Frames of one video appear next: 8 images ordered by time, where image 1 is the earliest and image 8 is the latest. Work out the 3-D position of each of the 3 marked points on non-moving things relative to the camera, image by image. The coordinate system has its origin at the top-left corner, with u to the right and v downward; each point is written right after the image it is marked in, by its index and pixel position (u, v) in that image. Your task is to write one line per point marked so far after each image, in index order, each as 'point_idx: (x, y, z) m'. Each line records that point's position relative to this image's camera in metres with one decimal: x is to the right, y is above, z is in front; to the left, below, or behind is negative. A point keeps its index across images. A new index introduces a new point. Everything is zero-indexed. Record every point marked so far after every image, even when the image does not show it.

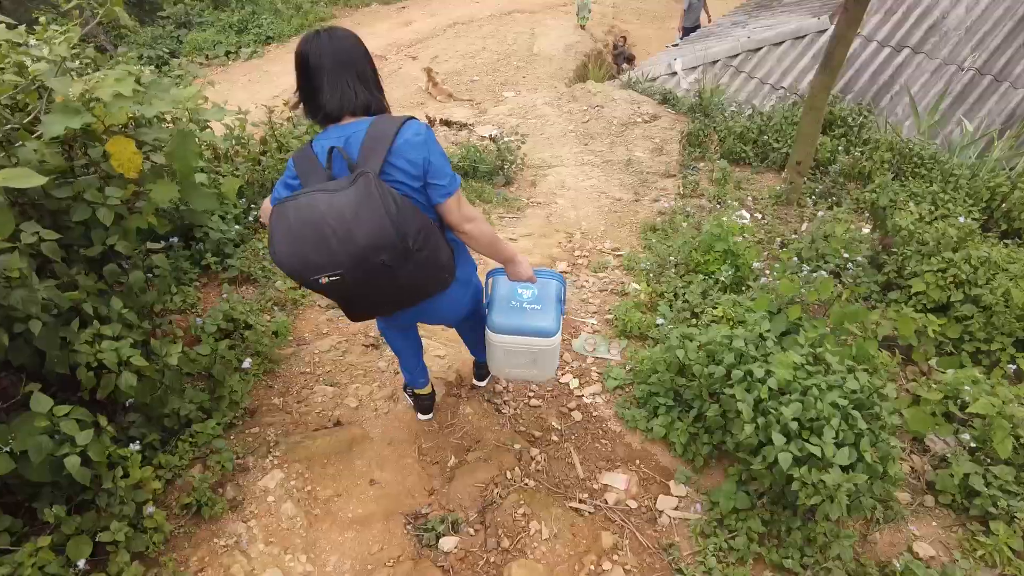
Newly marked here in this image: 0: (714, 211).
0: (+1.4, +0.5, +4.7) m
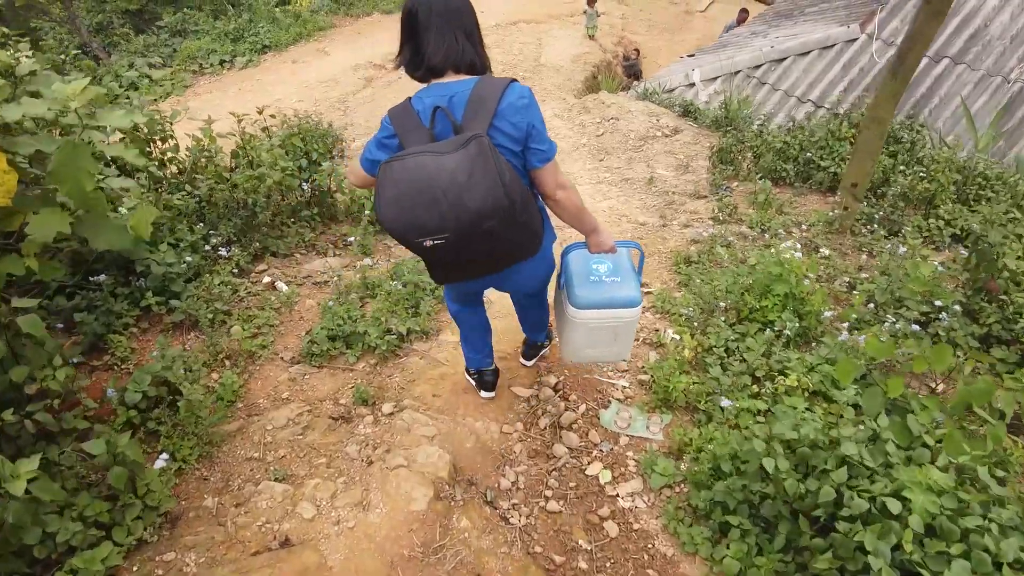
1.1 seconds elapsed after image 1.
0: (+1.5, +0.3, +4.0) m
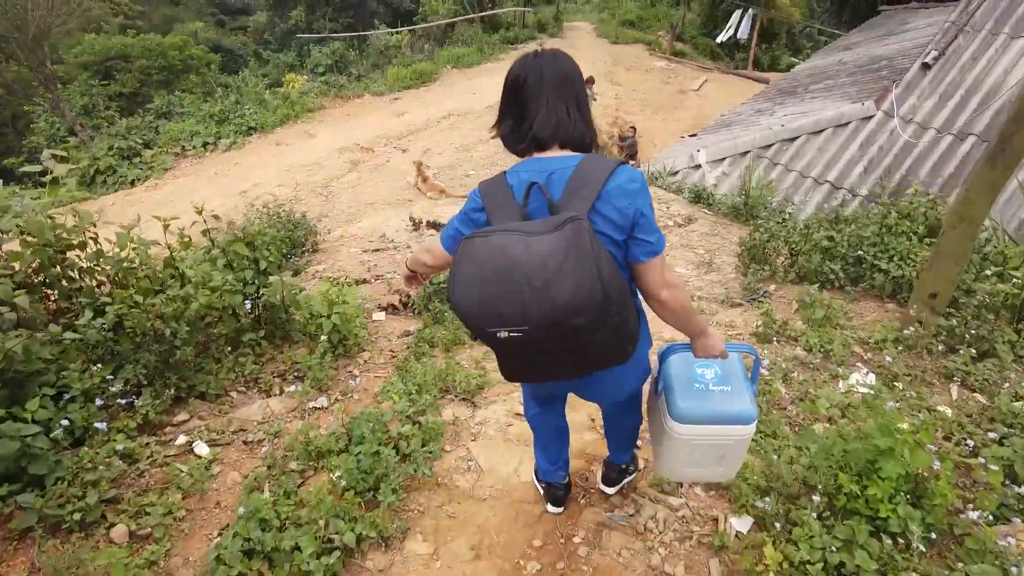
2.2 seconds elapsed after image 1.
0: (+1.5, -0.4, +3.1) m
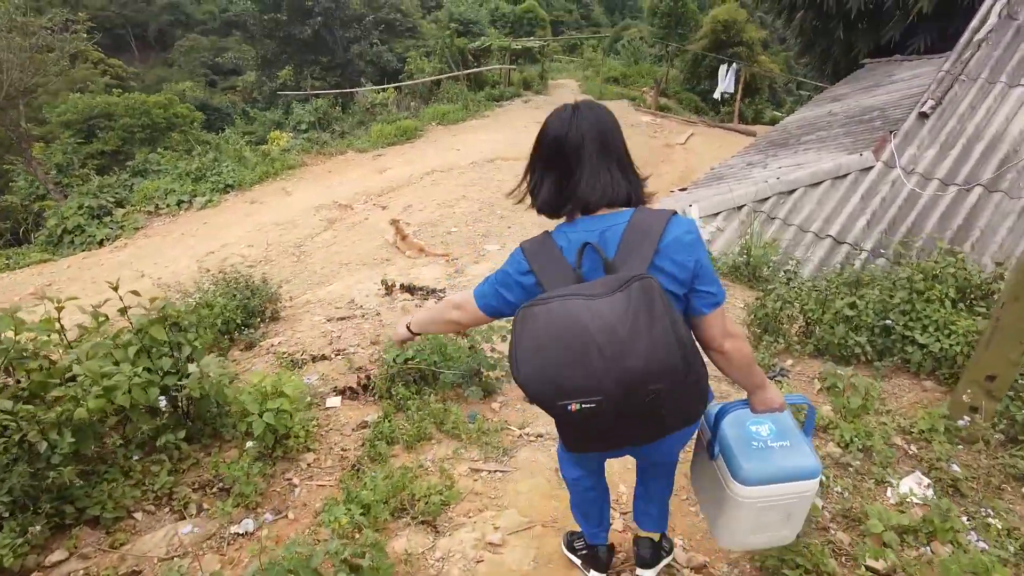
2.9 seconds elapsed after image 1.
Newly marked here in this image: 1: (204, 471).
0: (+1.4, -0.7, +2.6) m
1: (-1.3, -0.8, +2.8) m
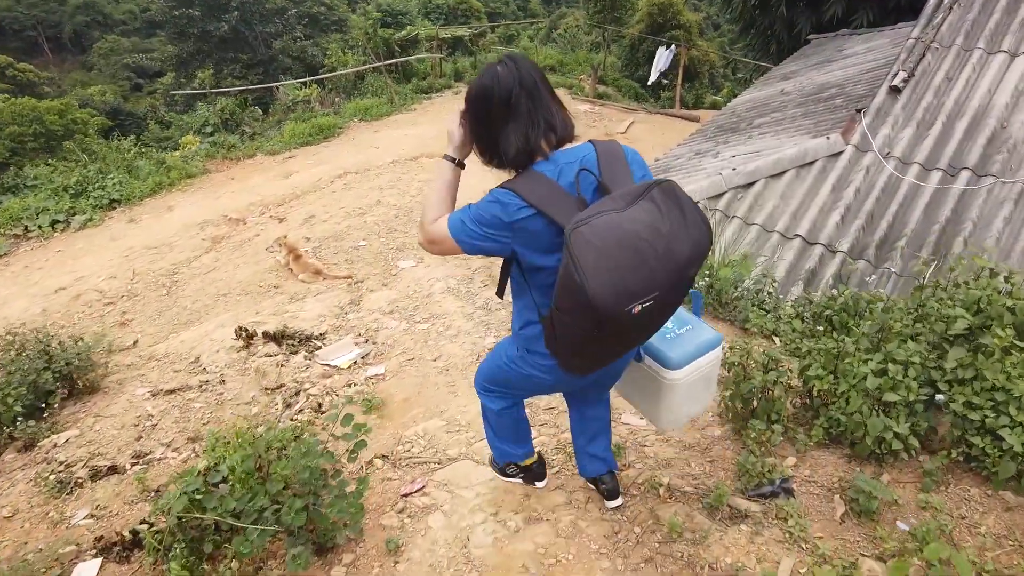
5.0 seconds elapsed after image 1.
0: (+0.9, -1.0, +1.3) m
1: (-1.7, -1.2, +1.4) m
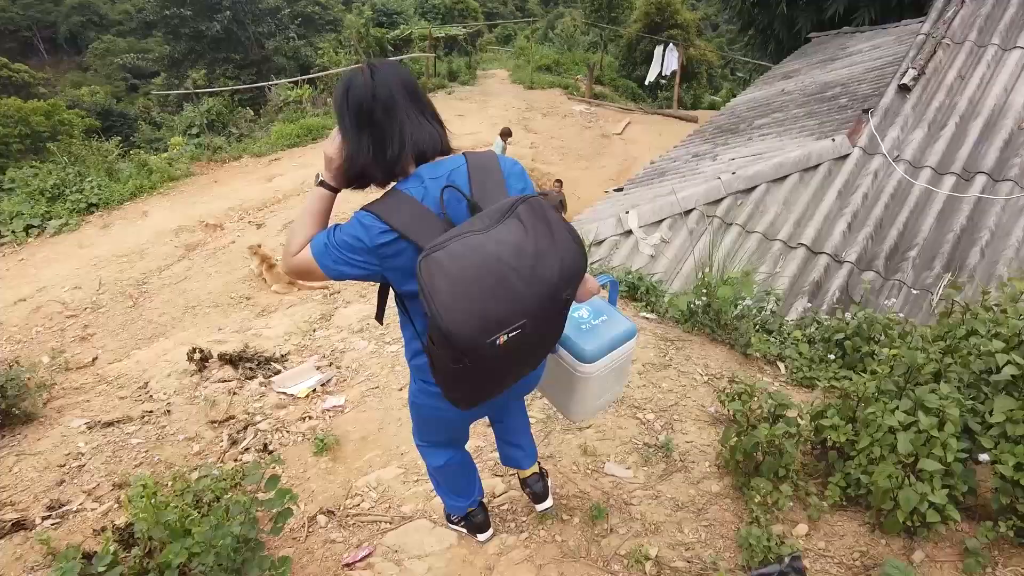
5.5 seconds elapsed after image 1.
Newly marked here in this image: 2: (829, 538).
0: (+0.8, -1.1, +0.9) m
1: (-1.9, -1.3, +1.0) m
2: (+1.0, -0.8, +2.0) m
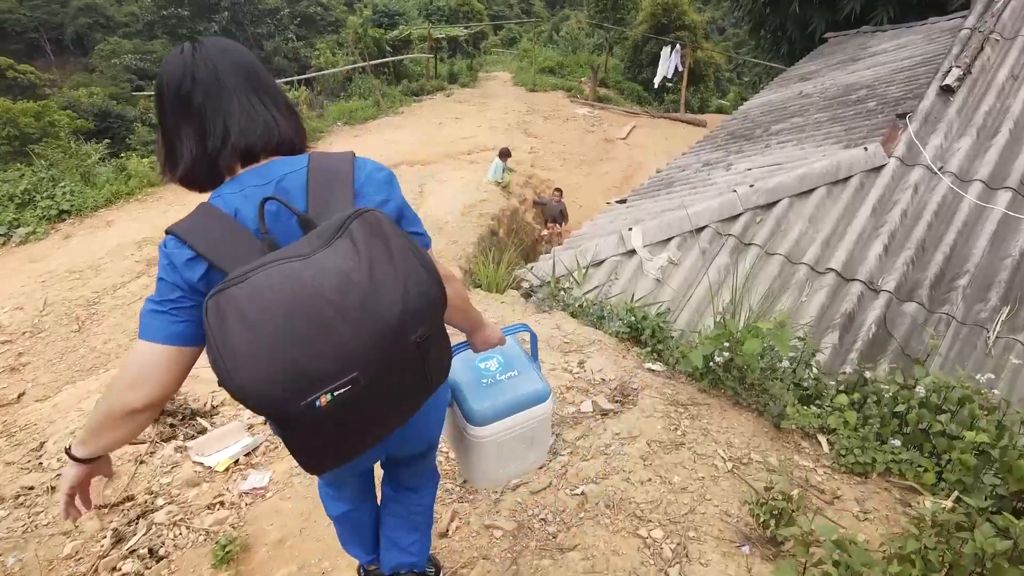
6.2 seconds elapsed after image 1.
0: (+0.7, -1.3, +0.2) m
1: (-2.0, -1.5, +0.3) m
2: (+0.8, -1.0, +1.2) m
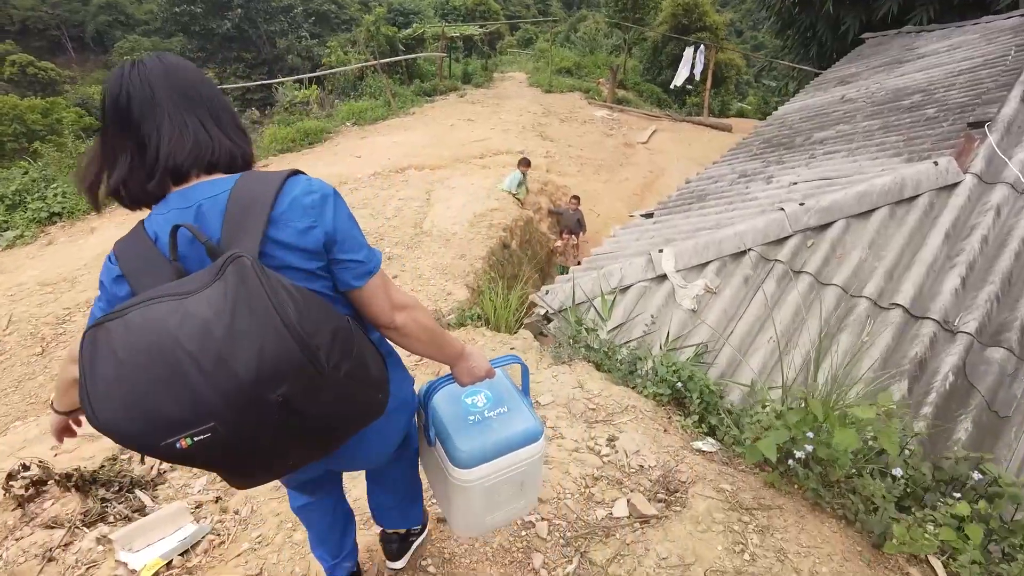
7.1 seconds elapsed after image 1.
0: (+0.6, -1.5, -0.5) m
1: (-2.0, -1.6, -0.4) m
2: (+0.8, -1.2, +0.6) m
